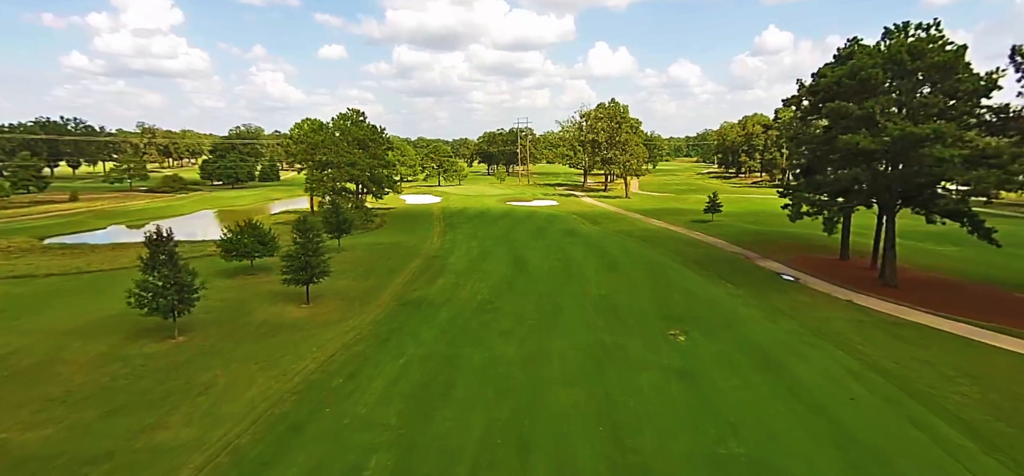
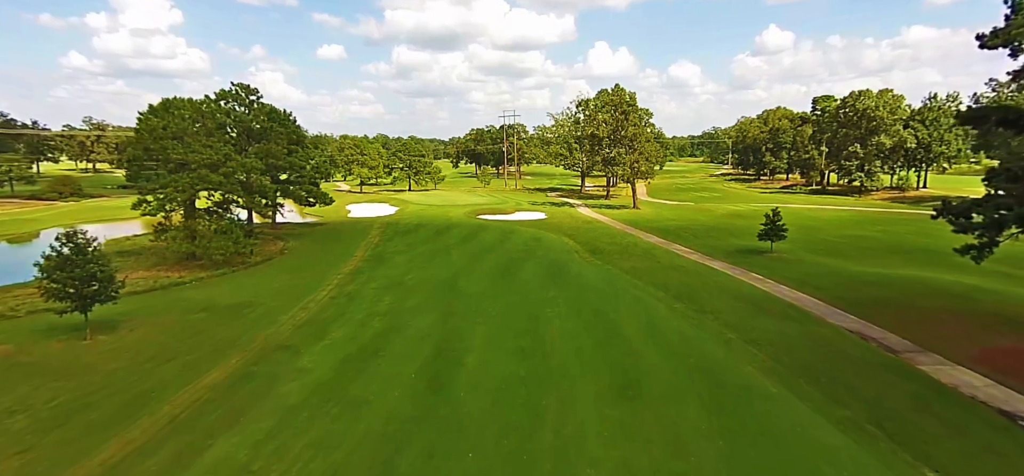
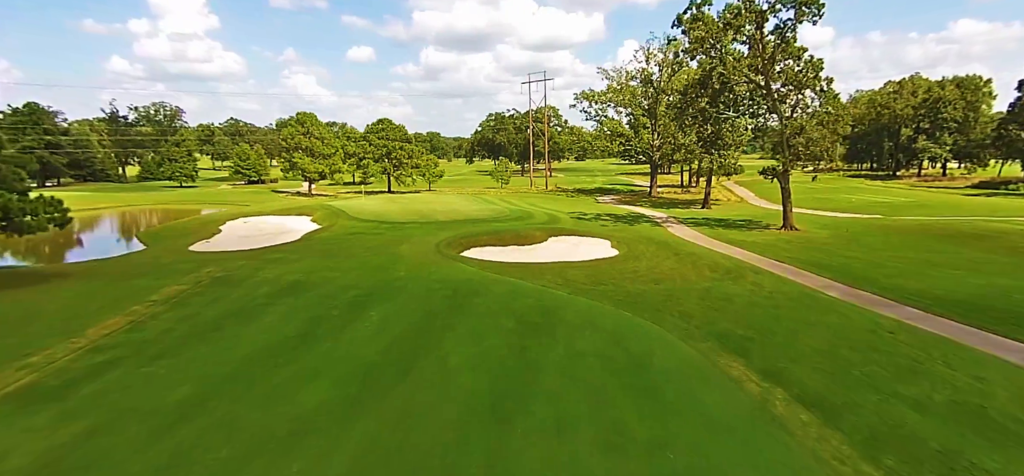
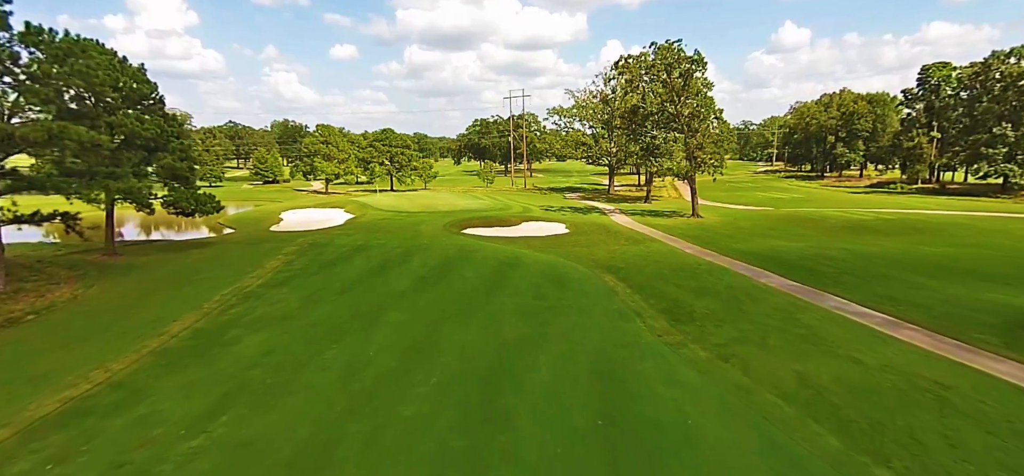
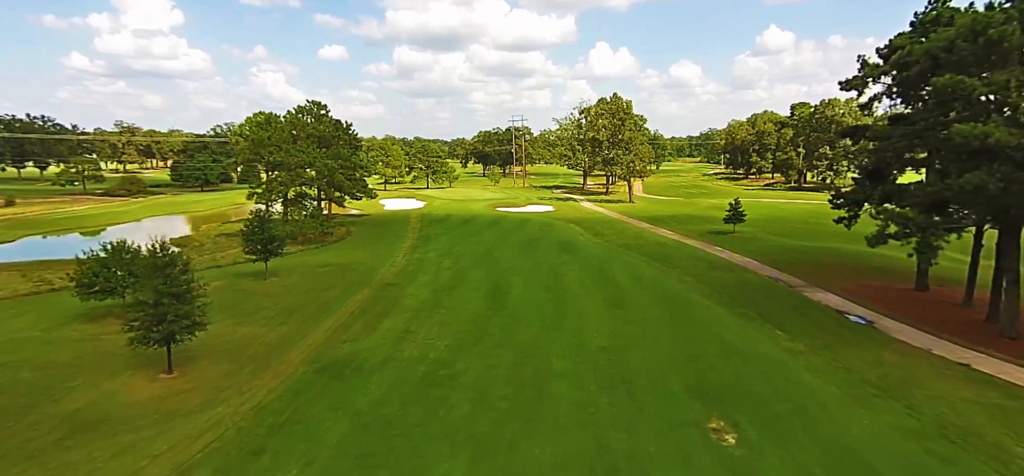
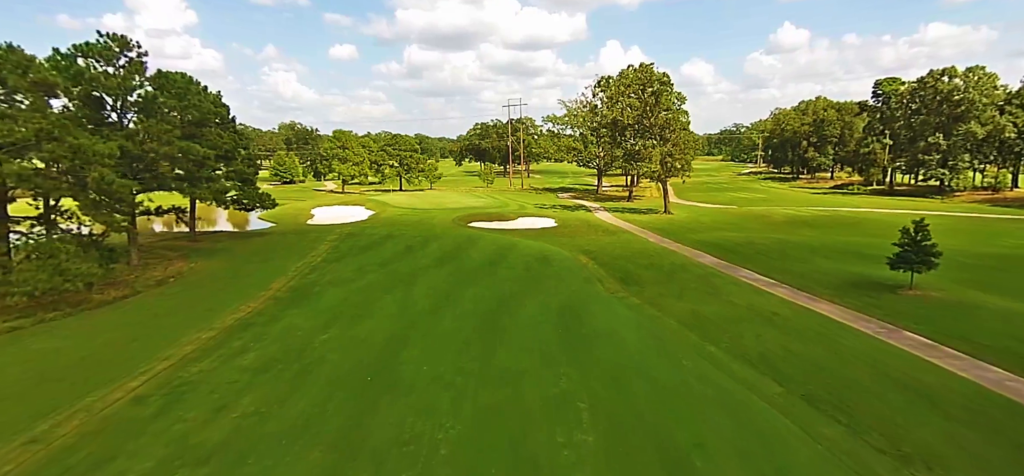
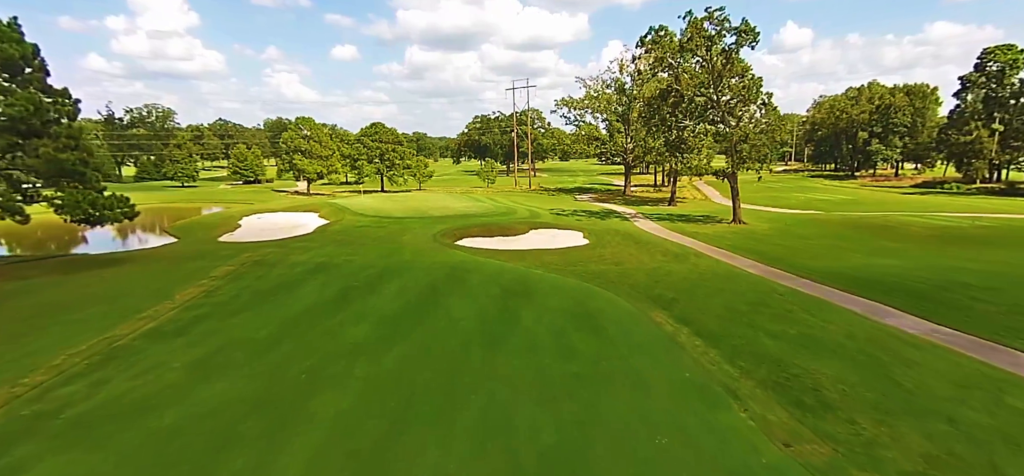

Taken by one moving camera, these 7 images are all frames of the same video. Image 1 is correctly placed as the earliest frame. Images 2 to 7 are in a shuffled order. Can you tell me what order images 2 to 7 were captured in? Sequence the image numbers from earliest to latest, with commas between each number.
5, 2, 6, 4, 7, 3
